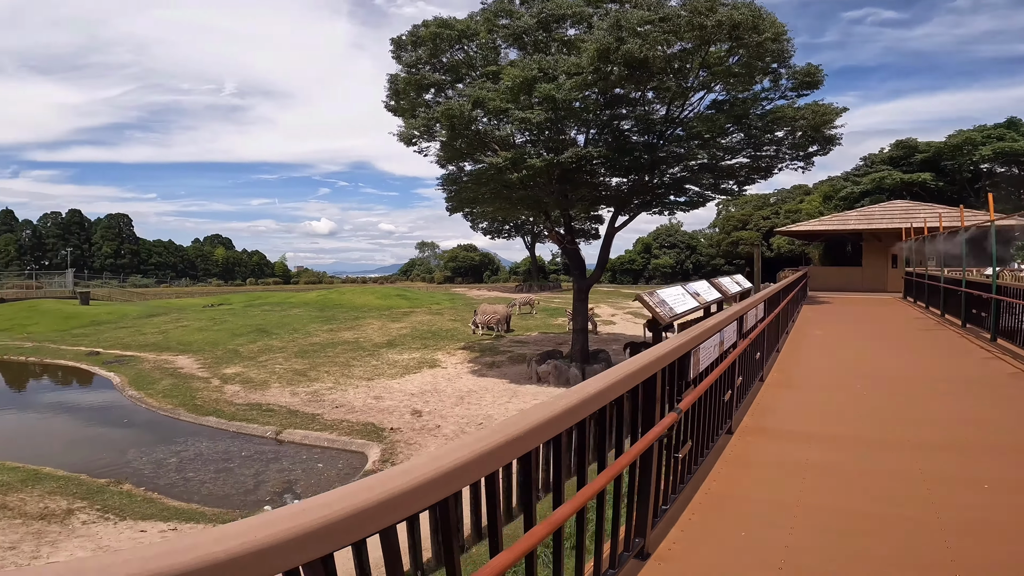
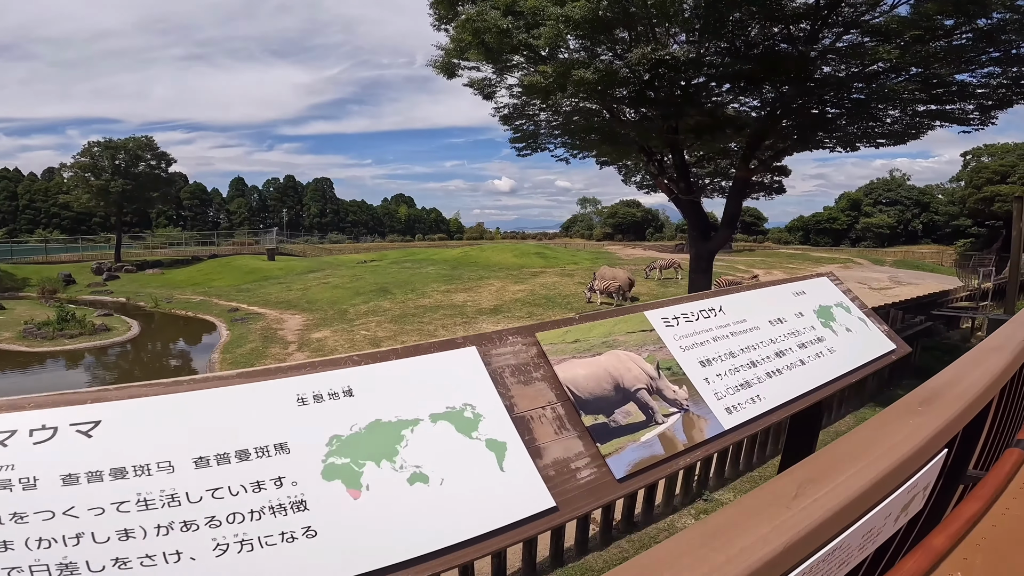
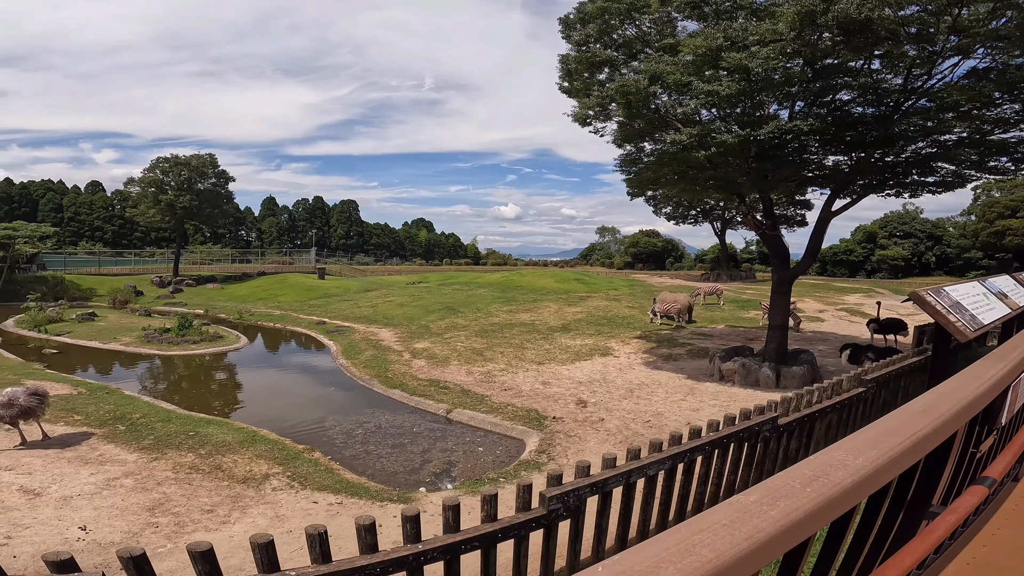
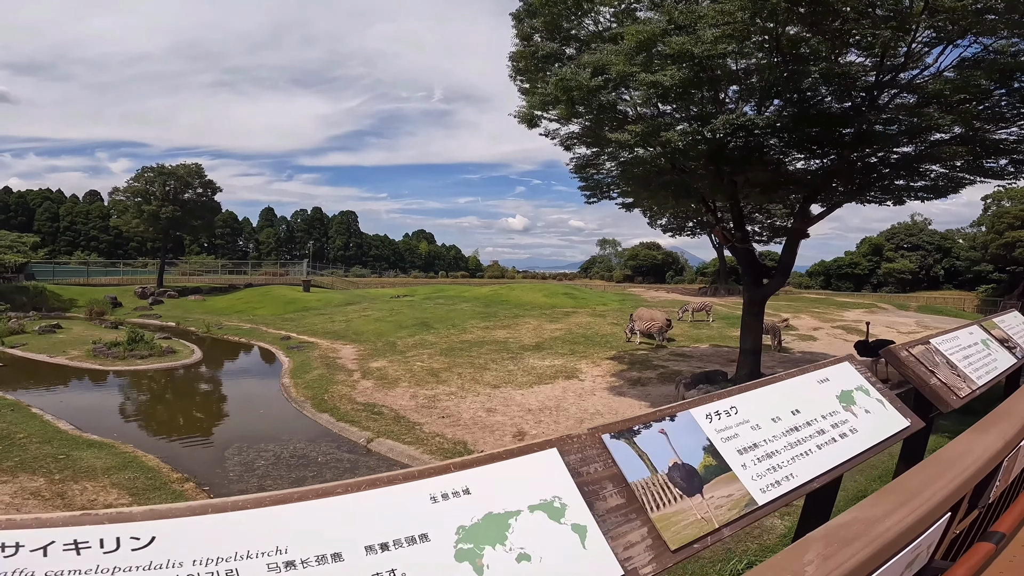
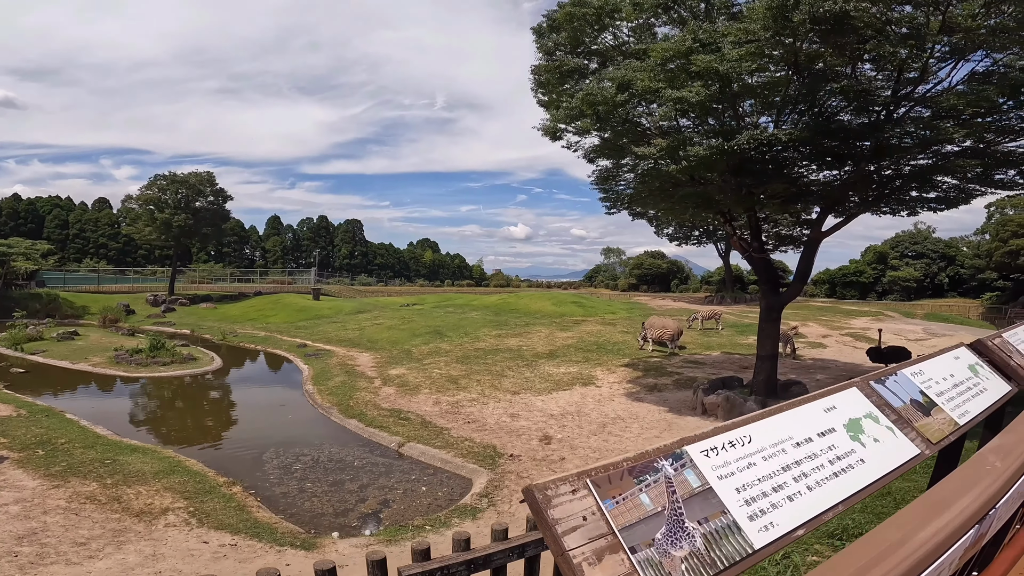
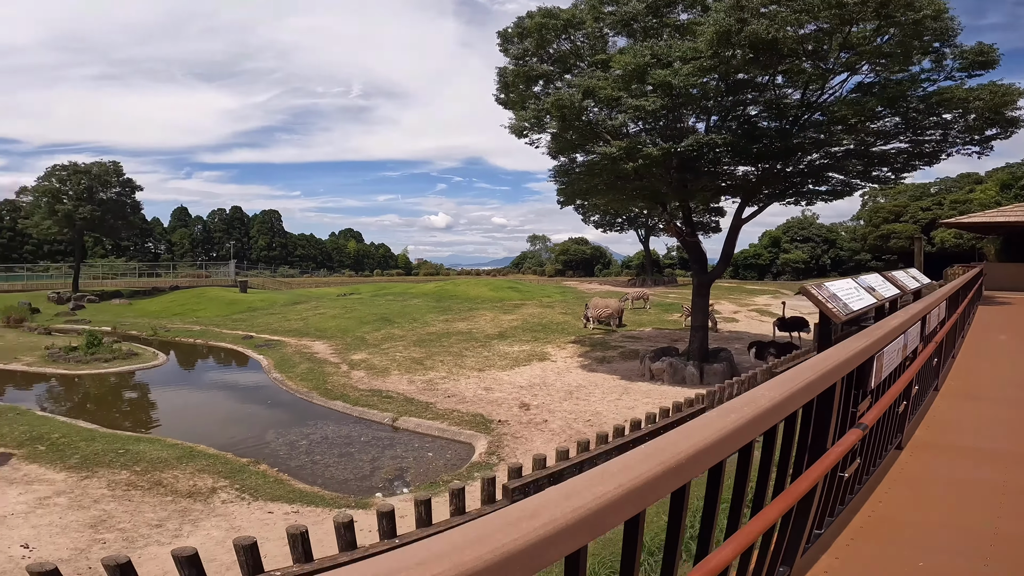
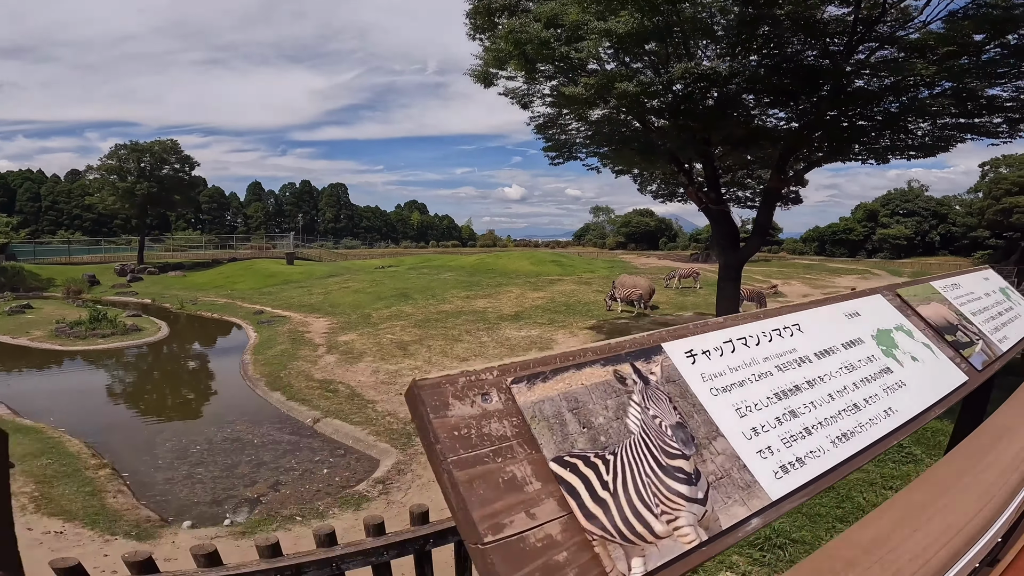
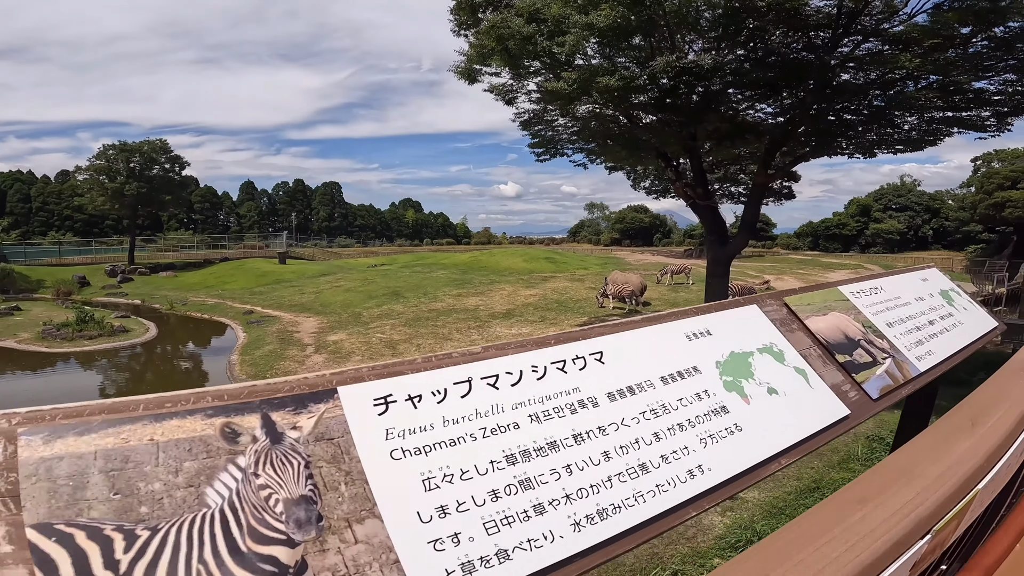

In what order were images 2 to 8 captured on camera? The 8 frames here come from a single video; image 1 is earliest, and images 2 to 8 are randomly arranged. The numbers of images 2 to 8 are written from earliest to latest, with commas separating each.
6, 3, 5, 4, 7, 8, 2
